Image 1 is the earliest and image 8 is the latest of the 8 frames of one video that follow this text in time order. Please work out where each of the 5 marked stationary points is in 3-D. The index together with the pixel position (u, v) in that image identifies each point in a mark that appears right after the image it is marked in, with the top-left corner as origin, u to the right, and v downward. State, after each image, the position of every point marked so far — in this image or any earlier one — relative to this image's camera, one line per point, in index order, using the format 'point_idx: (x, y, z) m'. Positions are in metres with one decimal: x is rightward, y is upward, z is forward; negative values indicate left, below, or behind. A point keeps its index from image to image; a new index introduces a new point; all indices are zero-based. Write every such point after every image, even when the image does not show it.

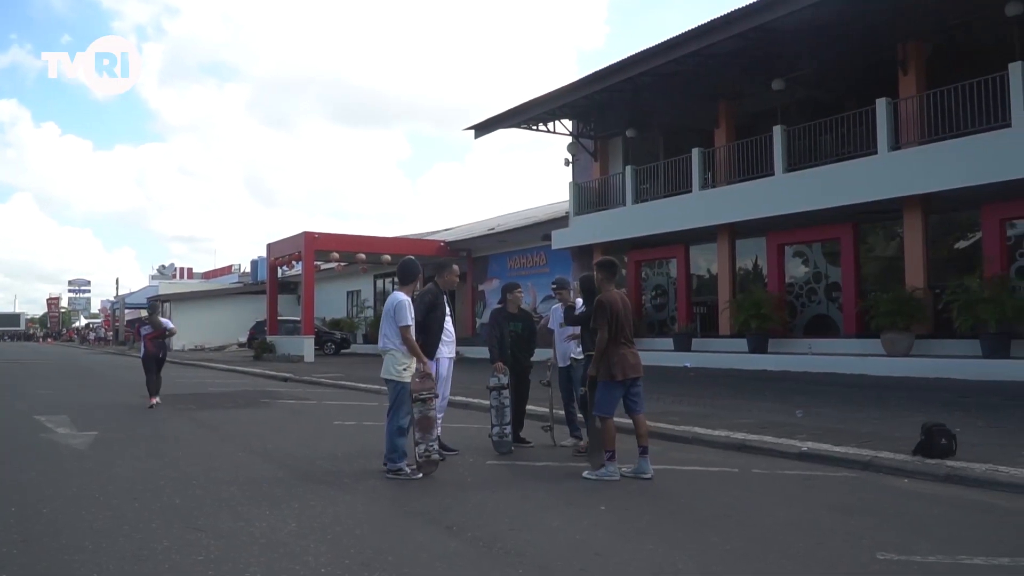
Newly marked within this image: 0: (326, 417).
0: (-2.8, -1.9, +12.6) m
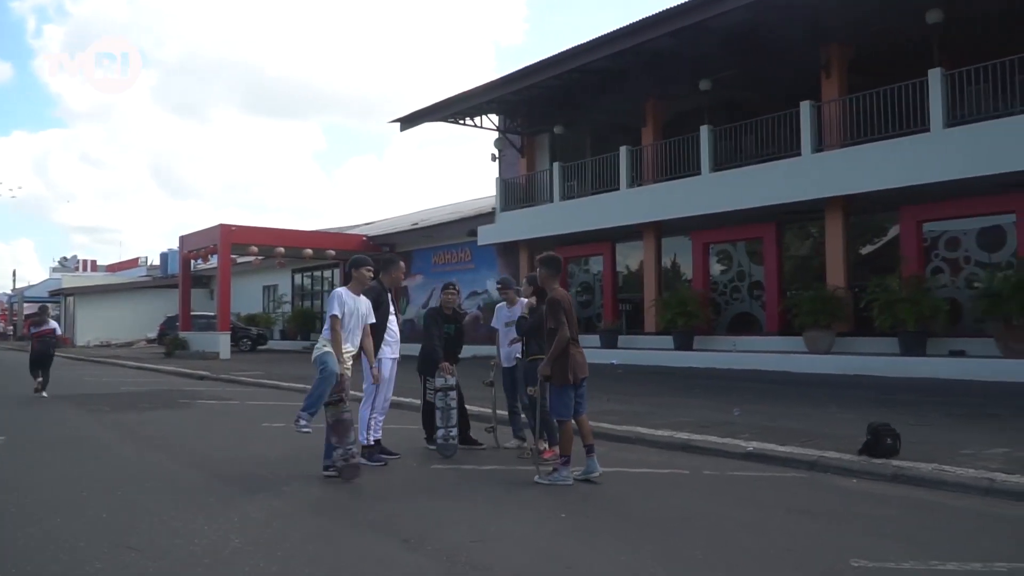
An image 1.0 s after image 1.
0: (-3.7, -1.9, +12.0) m
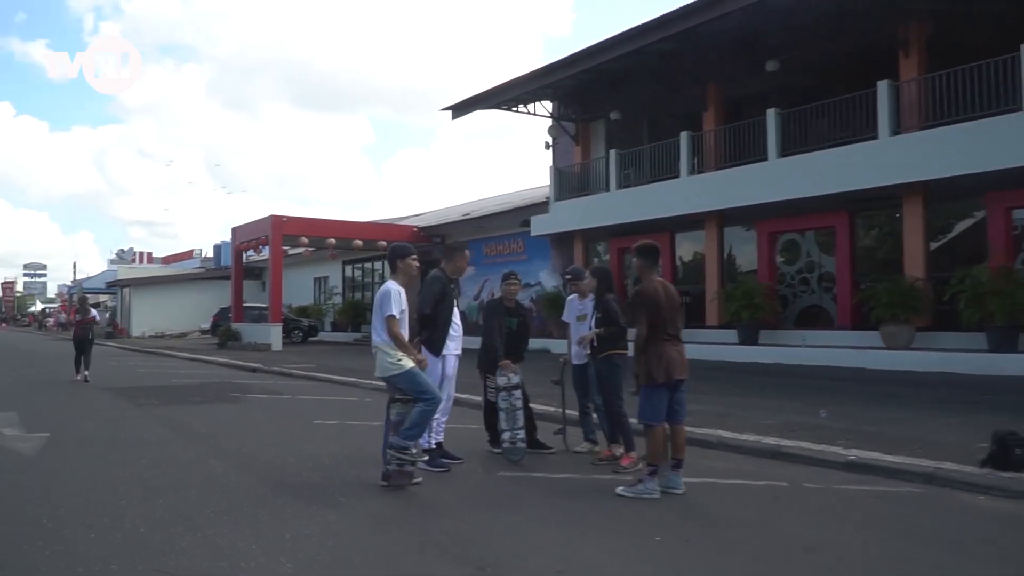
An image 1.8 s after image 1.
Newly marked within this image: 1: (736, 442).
0: (-2.8, -1.7, +11.5) m
1: (+2.2, -1.5, +8.5) m
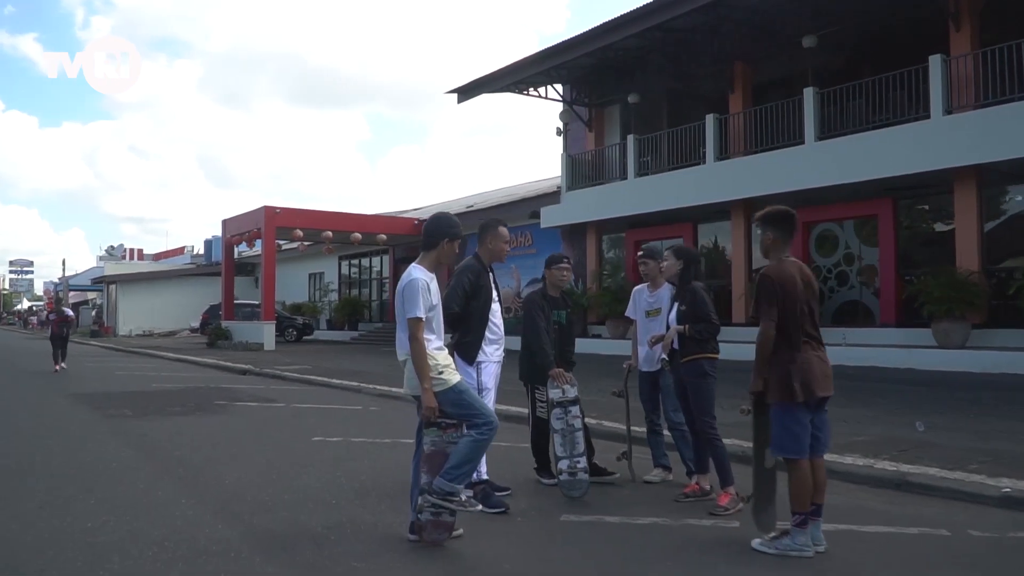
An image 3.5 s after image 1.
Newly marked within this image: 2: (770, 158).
0: (-2.4, -1.6, +9.8) m
1: (+2.6, -1.4, +6.8) m
2: (+5.8, +2.9, +19.3) m
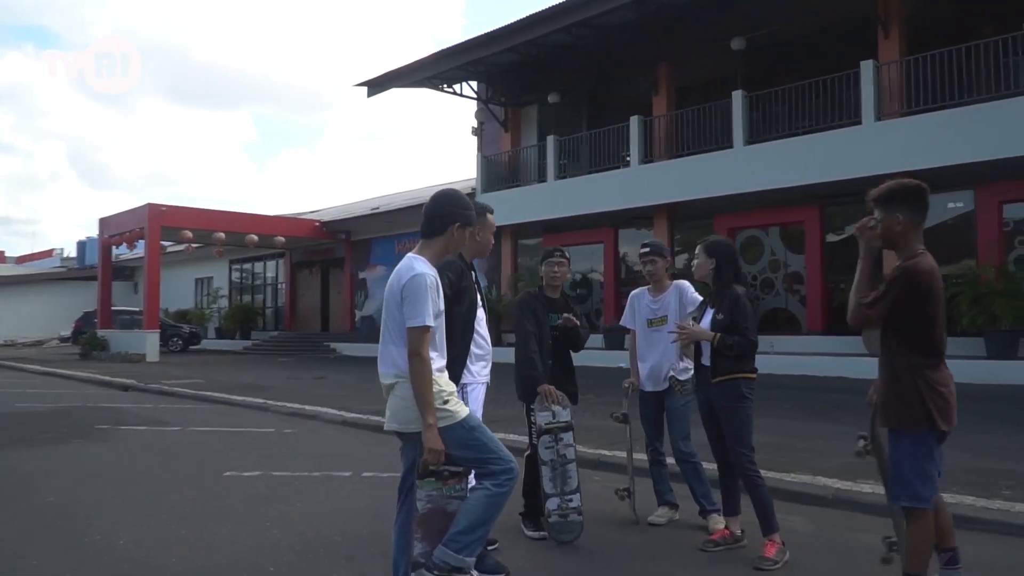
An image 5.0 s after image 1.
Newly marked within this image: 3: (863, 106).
0: (-3.0, -1.7, +8.3) m
1: (+2.5, -1.5, +5.9) m
2: (+4.0, +2.8, +18.7) m
3: (+6.6, +3.5, +16.2) m
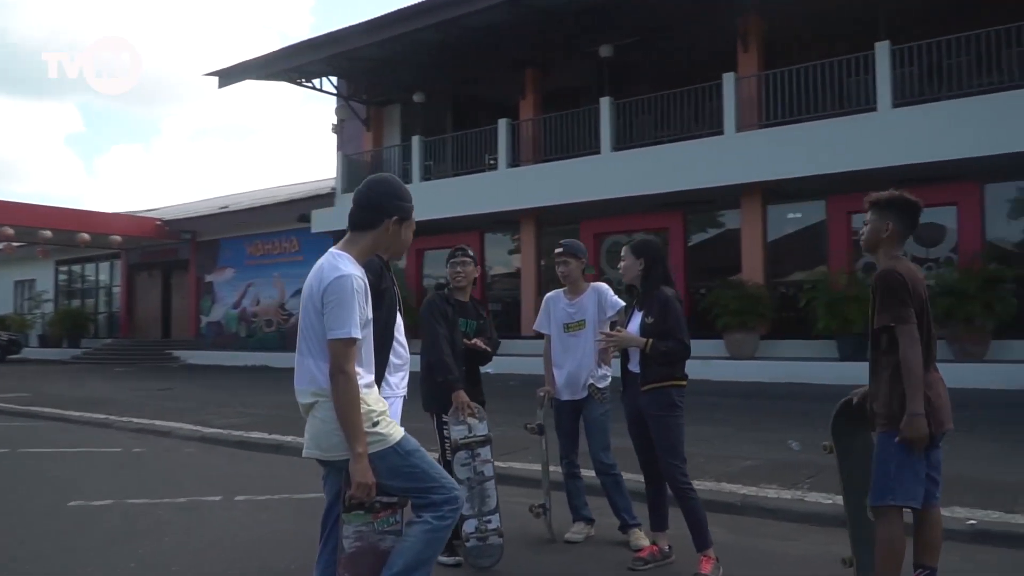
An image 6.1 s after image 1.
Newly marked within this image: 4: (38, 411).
0: (-4.0, -1.7, +7.2) m
1: (+1.8, -1.5, +5.9) m
2: (+1.1, +2.7, +18.8) m
3: (+4.2, +3.4, +16.7) m
4: (-7.7, -2.0, +13.8) m
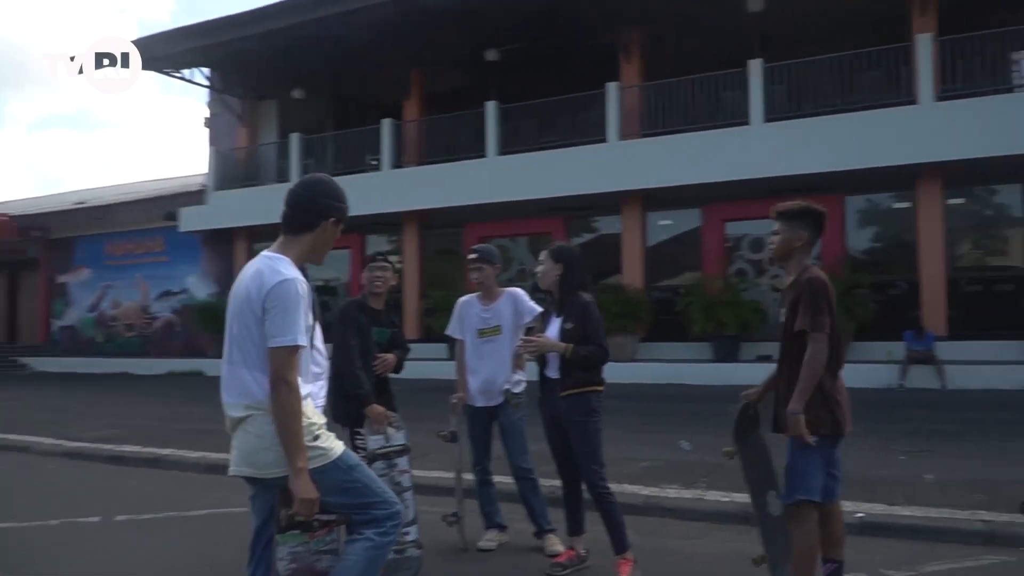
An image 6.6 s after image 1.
0: (-4.7, -1.7, +6.5) m
1: (+1.2, -1.5, +6.0) m
2: (-1.4, +2.6, +18.7) m
3: (+1.9, +3.3, +17.1) m
4: (-9.4, -2.0, +12.5) m
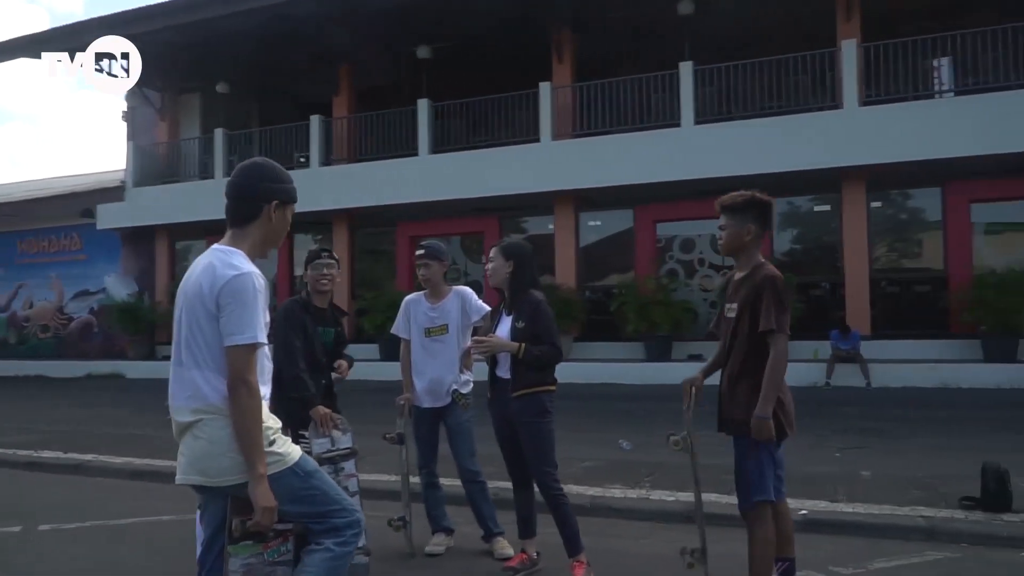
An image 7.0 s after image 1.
0: (-5.1, -1.7, +6.0) m
1: (+0.8, -1.5, +6.0) m
2: (-2.8, +2.6, +18.4) m
3: (+0.6, +3.3, +17.1) m
4: (-10.3, -1.9, +11.5) m
